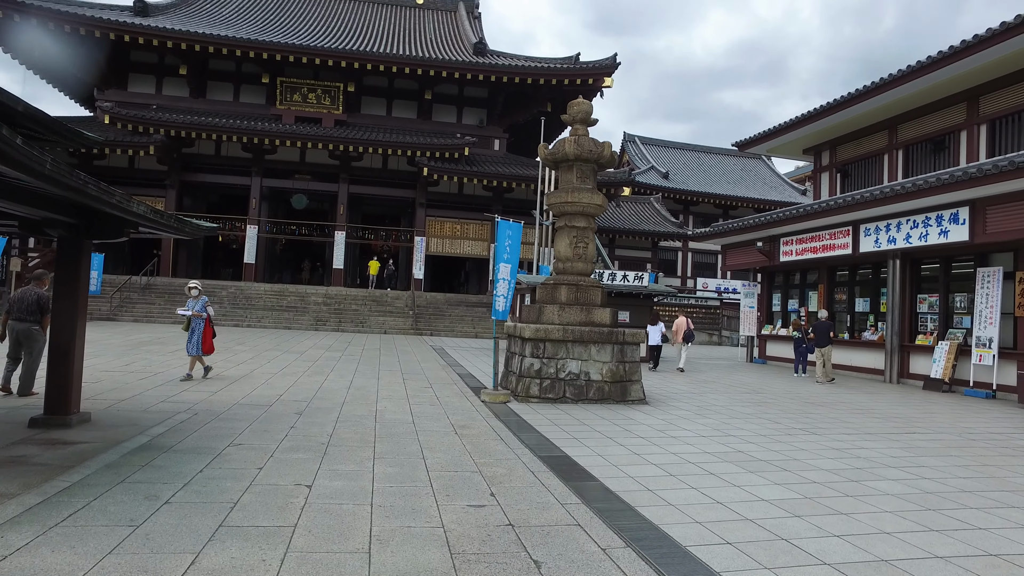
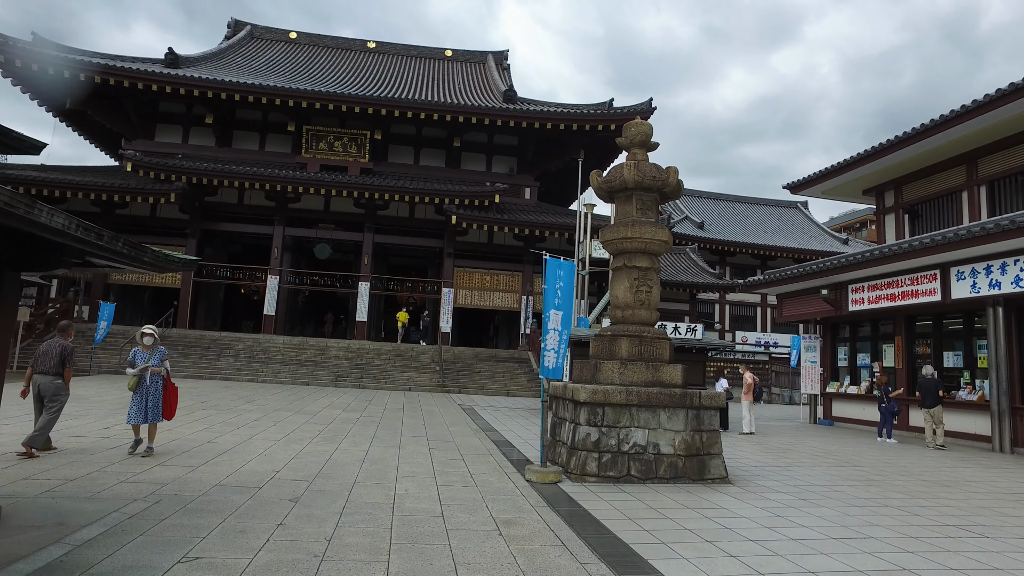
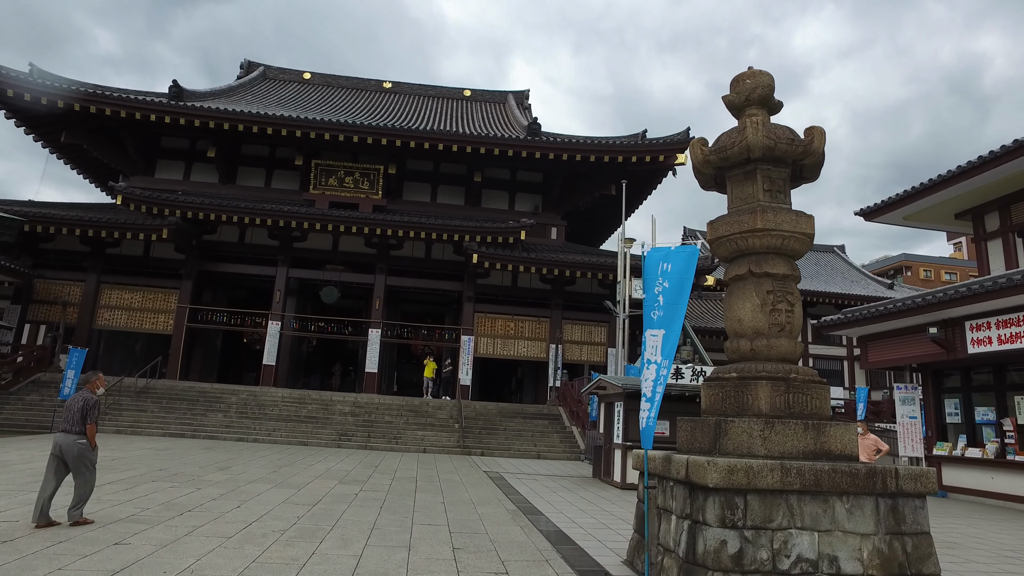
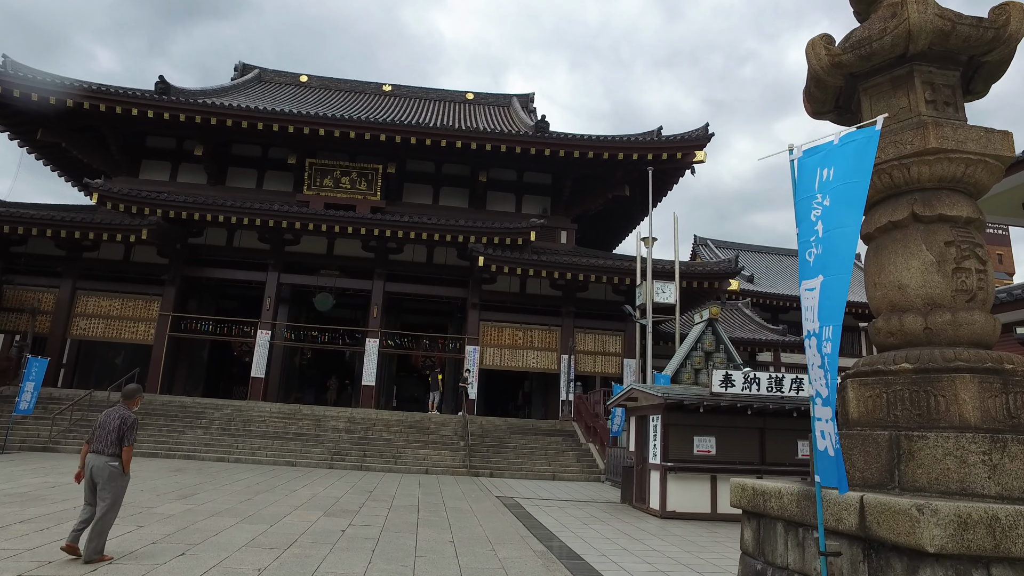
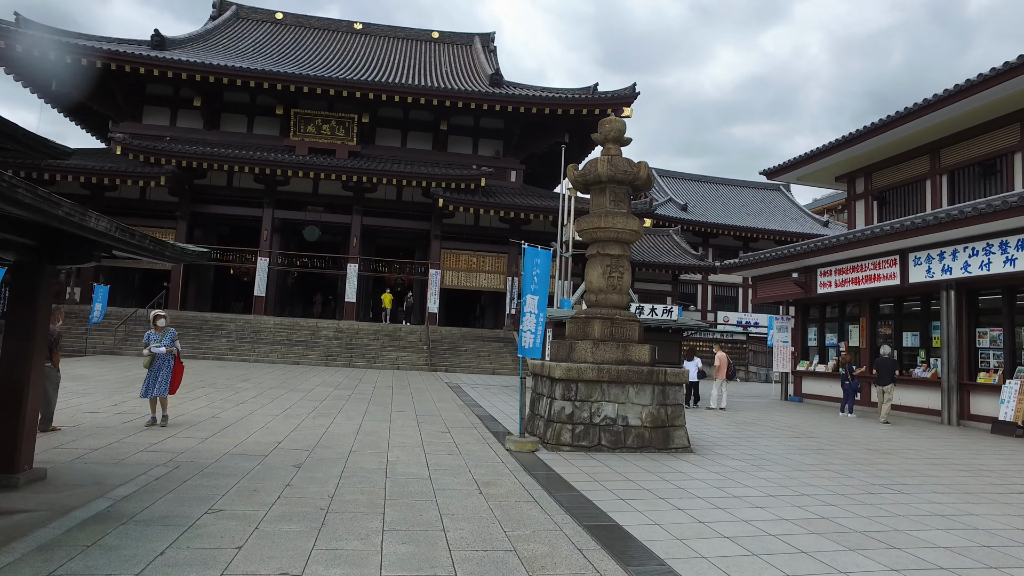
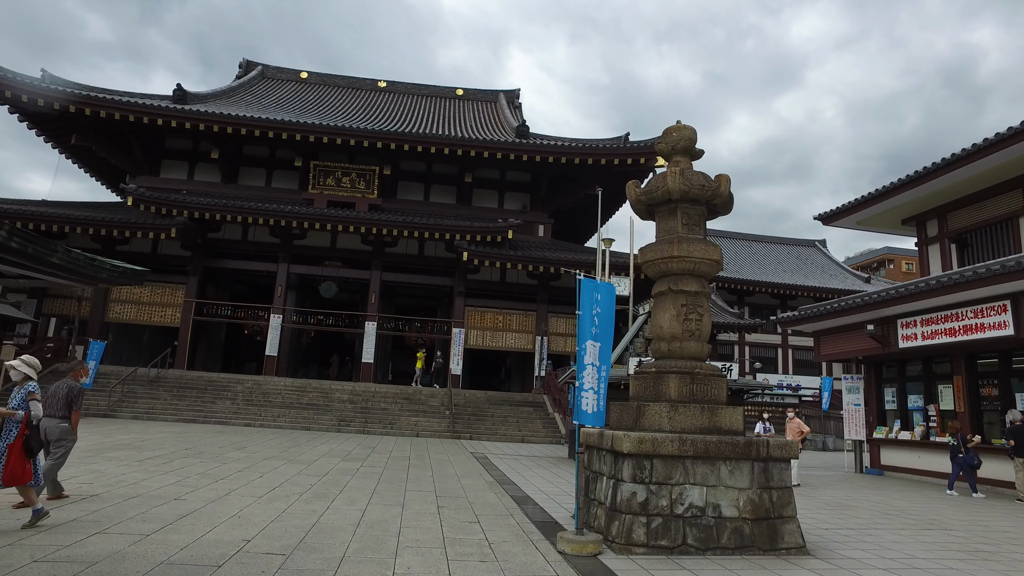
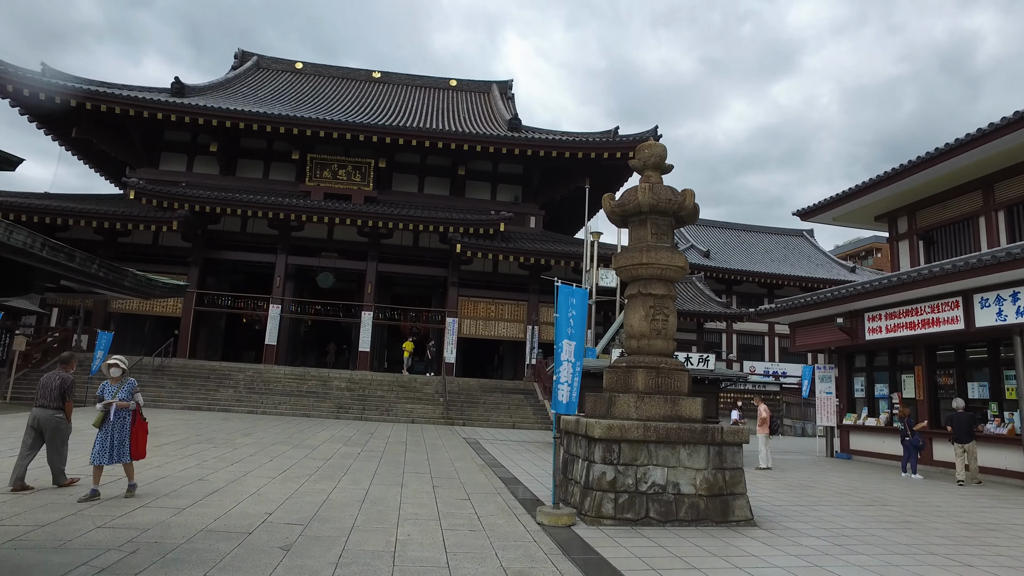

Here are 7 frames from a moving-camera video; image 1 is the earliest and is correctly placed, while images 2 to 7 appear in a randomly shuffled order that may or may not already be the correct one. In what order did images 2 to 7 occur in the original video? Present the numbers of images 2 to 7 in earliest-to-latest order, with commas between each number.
5, 2, 7, 6, 3, 4
